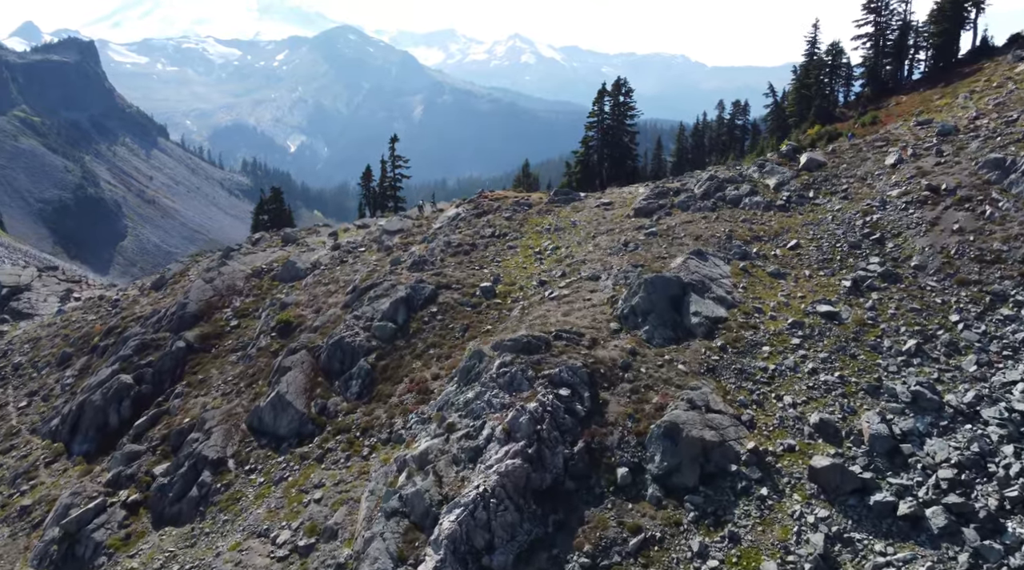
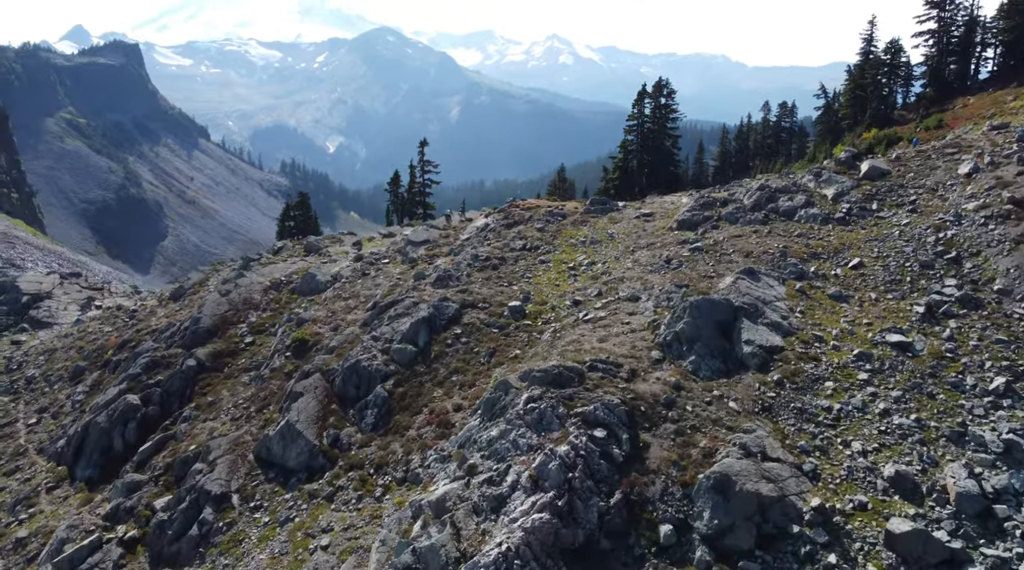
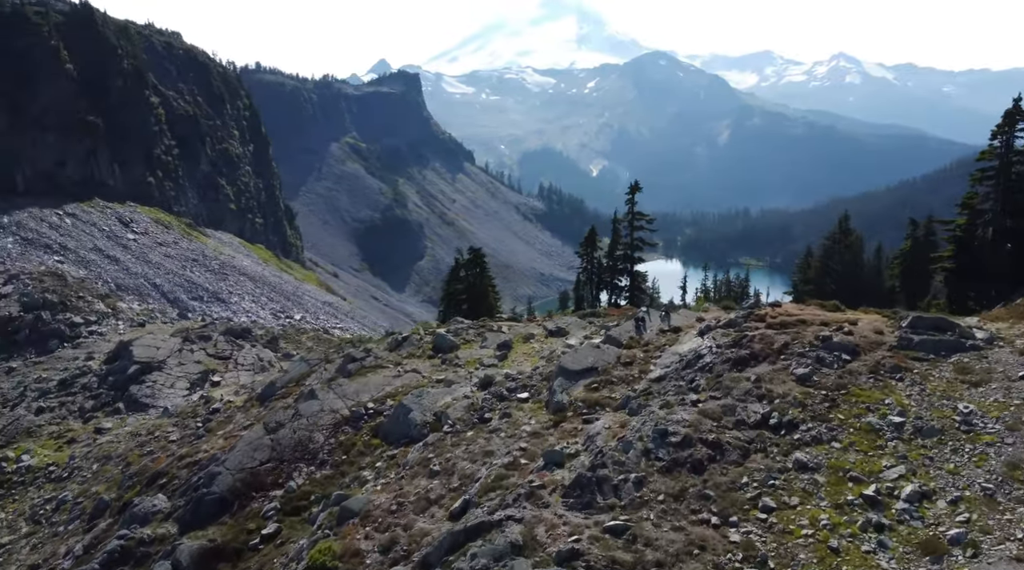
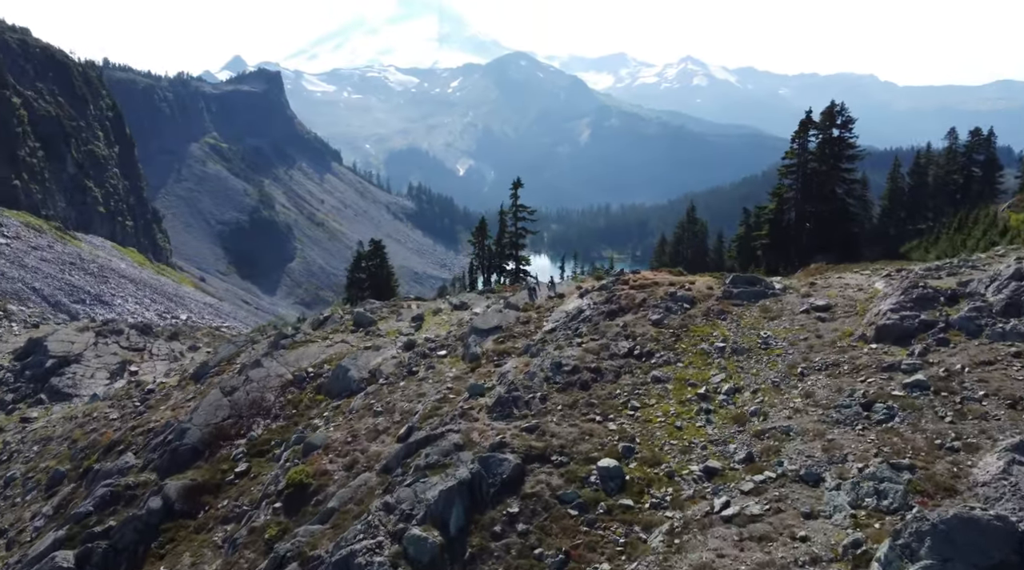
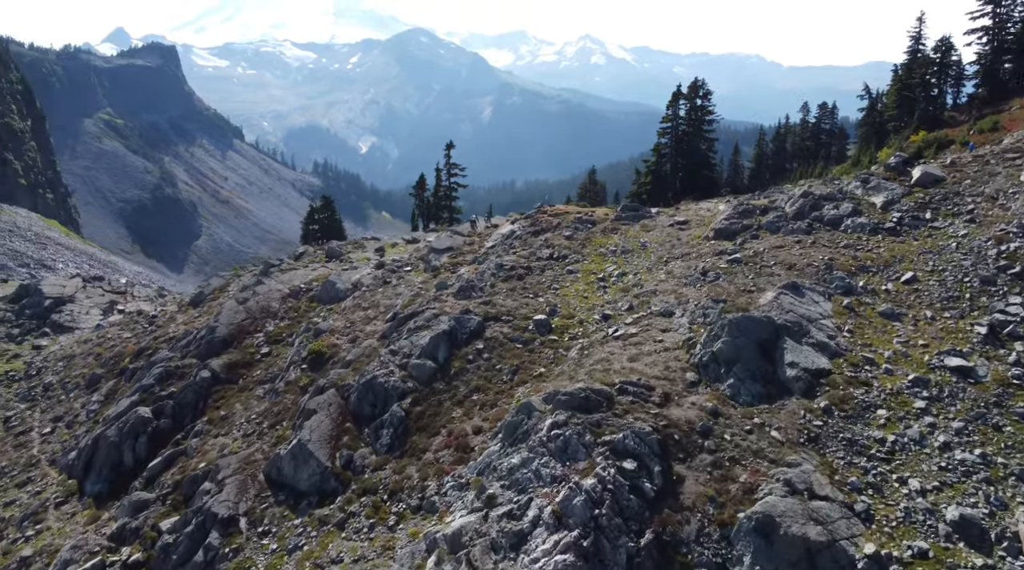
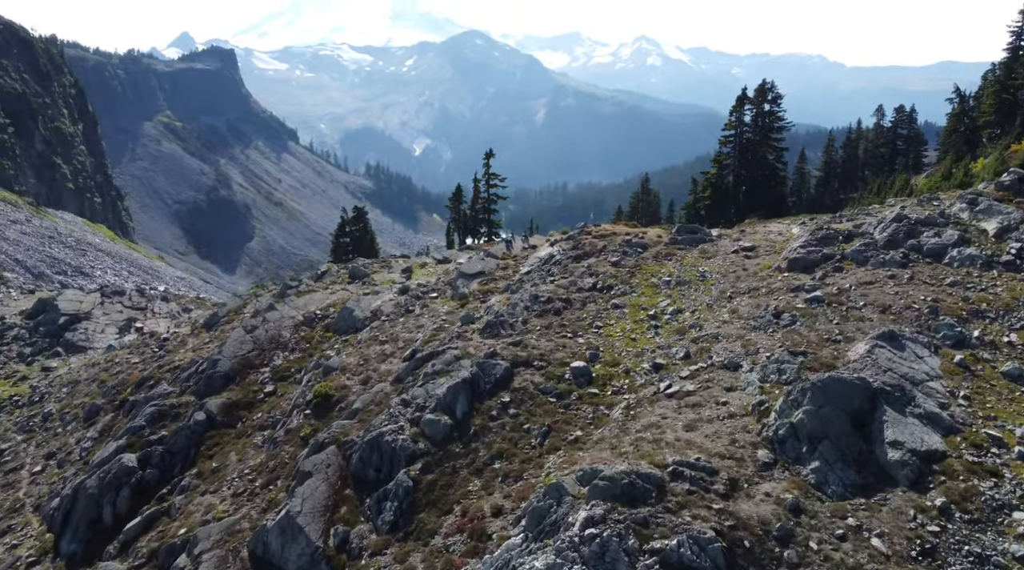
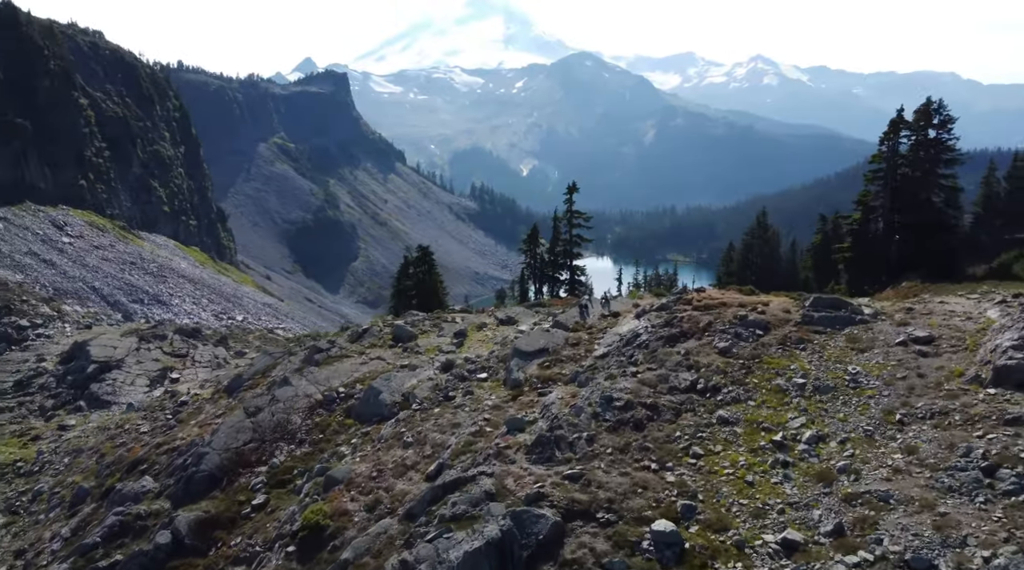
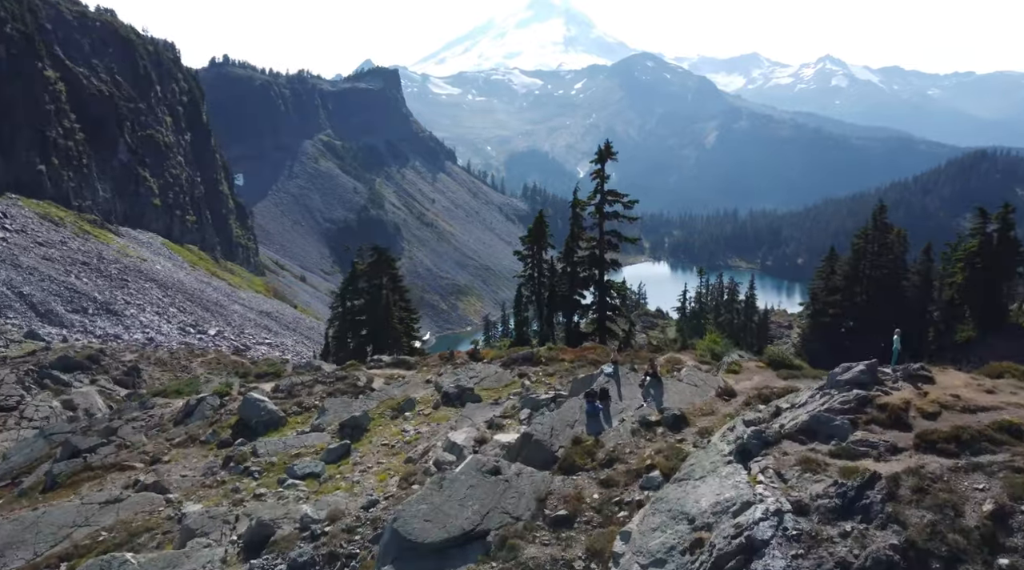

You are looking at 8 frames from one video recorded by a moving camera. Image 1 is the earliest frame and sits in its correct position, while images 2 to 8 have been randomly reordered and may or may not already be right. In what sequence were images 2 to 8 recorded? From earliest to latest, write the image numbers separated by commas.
2, 5, 6, 4, 7, 3, 8
